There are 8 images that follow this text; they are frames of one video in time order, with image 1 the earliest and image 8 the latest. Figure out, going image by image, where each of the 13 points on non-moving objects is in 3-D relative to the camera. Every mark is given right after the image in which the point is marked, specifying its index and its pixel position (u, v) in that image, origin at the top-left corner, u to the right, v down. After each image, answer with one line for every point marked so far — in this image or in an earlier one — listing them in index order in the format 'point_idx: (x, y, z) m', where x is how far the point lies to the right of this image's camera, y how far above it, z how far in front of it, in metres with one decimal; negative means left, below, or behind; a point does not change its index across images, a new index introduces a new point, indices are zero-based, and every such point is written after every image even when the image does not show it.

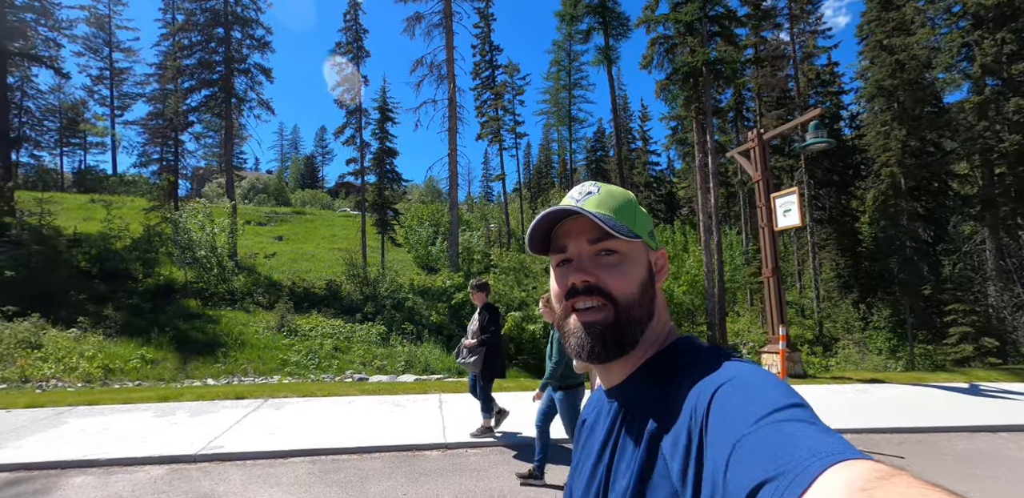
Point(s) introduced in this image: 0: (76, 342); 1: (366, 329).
0: (-13.8, -3.0, +14.4) m
1: (-6.1, -3.4, +19.2) m
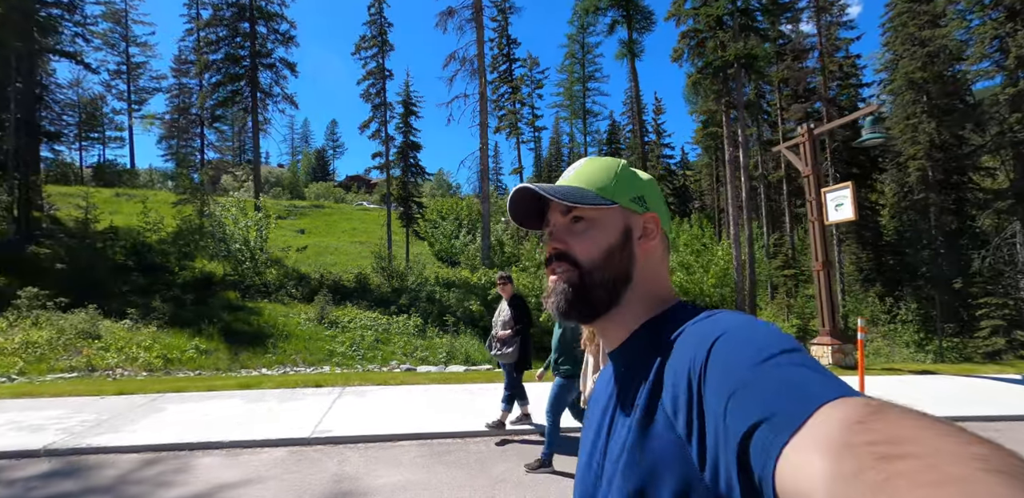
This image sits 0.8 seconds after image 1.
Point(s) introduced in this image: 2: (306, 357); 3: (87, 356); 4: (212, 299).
0: (-12.4, -2.7, +14.8) m
1: (-4.7, -3.1, +19.5) m
2: (-7.0, -3.7, +15.2) m
3: (-11.9, -3.0, +12.7) m
4: (-12.7, -2.1, +19.0) m
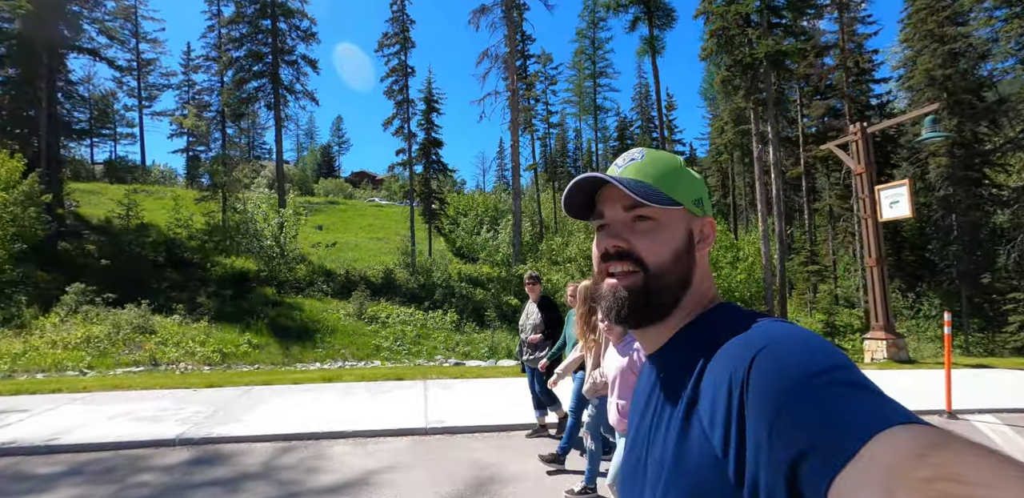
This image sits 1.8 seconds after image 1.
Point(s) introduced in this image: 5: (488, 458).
0: (-10.9, -2.6, +15.0) m
1: (-3.1, -3.0, +19.7) m
2: (-5.4, -3.5, +15.5) m
3: (-10.3, -2.9, +13.0) m
4: (-11.1, -1.9, +19.2) m
5: (-0.3, -2.6, +5.6) m
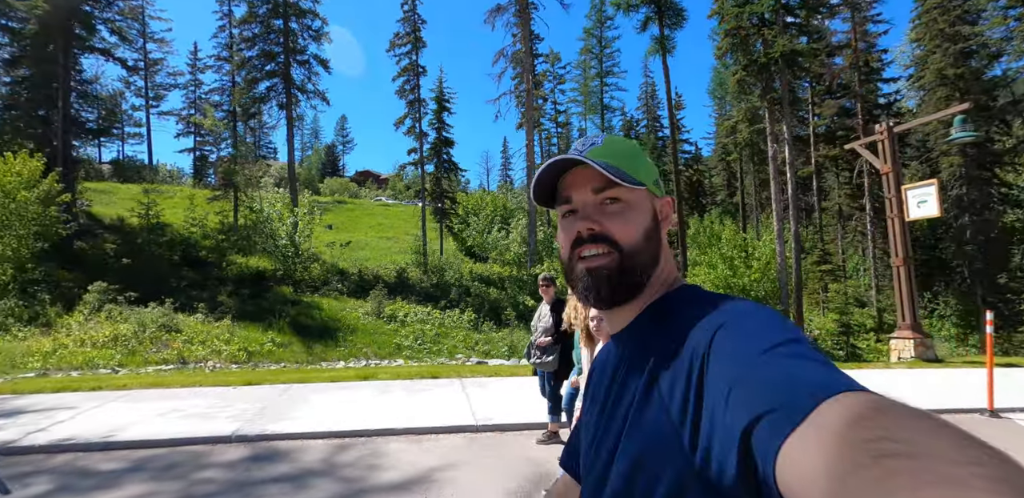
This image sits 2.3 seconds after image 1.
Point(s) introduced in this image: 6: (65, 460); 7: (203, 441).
0: (-10.2, -2.6, +15.1) m
1: (-2.4, -2.9, +19.8) m
2: (-4.7, -3.5, +15.5) m
3: (-9.6, -2.9, +13.0) m
4: (-10.4, -1.9, +19.3) m
5: (+0.4, -2.6, +5.6) m
6: (-5.4, -2.5, +5.4) m
7: (-4.0, -2.5, +5.9) m
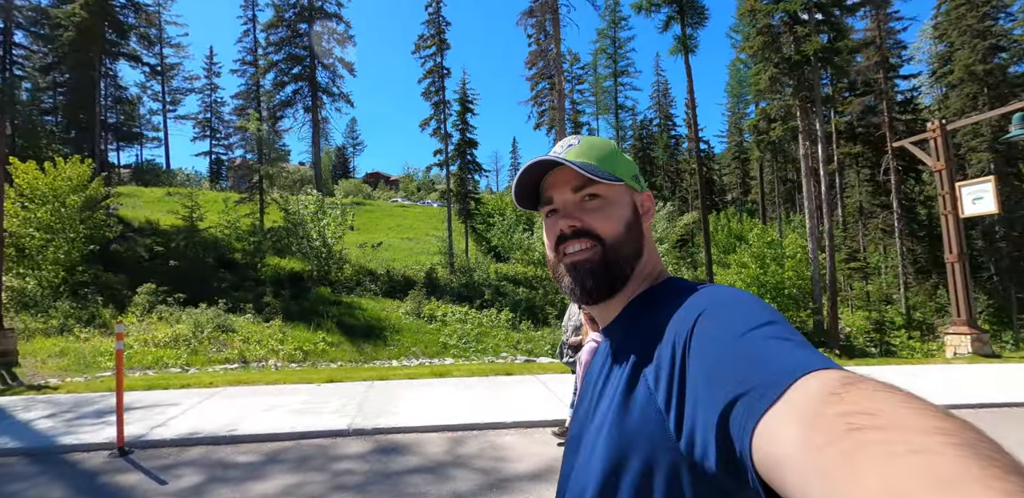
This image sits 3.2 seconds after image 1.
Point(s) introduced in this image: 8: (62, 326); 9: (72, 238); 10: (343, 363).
0: (-8.6, -2.7, +15.4) m
1: (-0.8, -2.9, +20.0) m
2: (-3.1, -3.5, +15.7) m
3: (-8.1, -2.9, +13.3) m
4: (-8.8, -2.0, +19.6) m
5: (+1.8, -2.6, +5.8) m
6: (-3.9, -2.6, +5.7) m
7: (-2.6, -2.5, +6.1) m
8: (-14.3, -2.5, +14.3) m
9: (-16.9, +0.4, +17.3) m
10: (-5.2, -3.5, +13.8) m
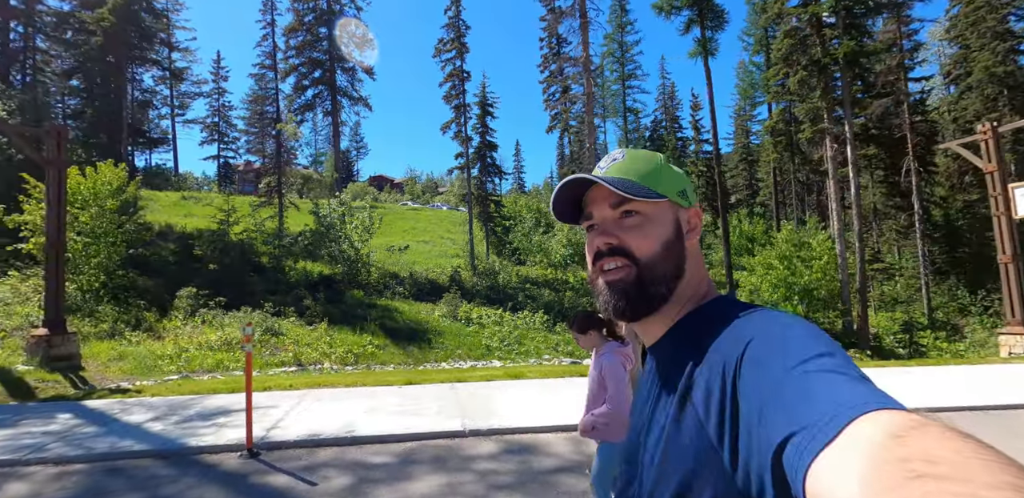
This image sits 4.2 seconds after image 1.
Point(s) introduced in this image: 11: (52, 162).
0: (-7.0, -2.8, +15.4) m
1: (+0.8, -3.1, +20.0) m
2: (-1.6, -3.6, +15.8) m
3: (-6.5, -3.0, +13.3) m
4: (-7.3, -2.1, +19.6) m
5: (+3.5, -2.6, +5.9) m
6: (-2.3, -2.6, +5.7) m
7: (-0.9, -2.6, +6.1) m
8: (-12.7, -2.6, +14.3) m
9: (-15.4, +0.2, +17.3) m
10: (-3.6, -3.6, +13.8) m
11: (-11.5, +2.2, +11.2) m
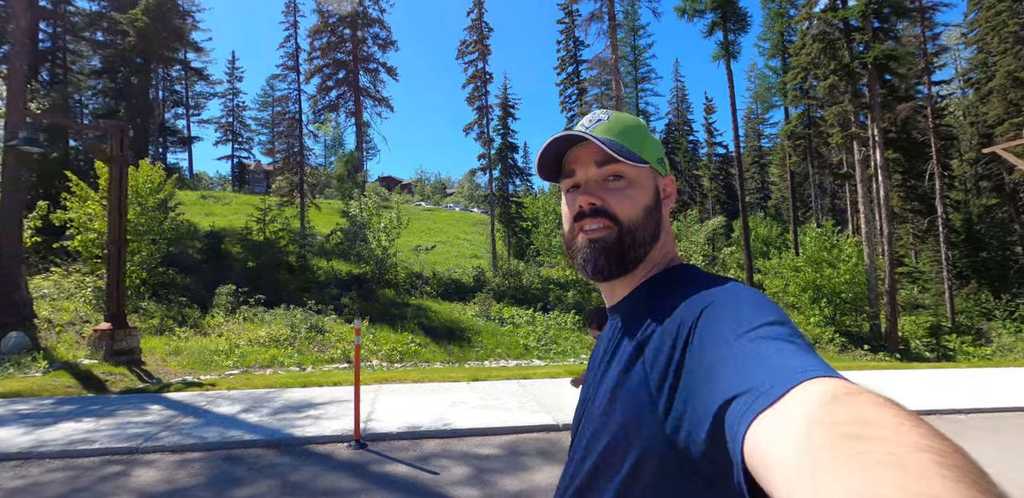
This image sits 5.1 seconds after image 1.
0: (-5.7, -2.7, +15.6) m
1: (+2.1, -3.1, +20.2) m
2: (-0.2, -3.6, +15.9) m
3: (-5.1, -3.0, +13.5) m
4: (-5.9, -2.1, +19.8) m
5: (+4.8, -2.6, +6.0) m
6: (-1.0, -2.6, +5.8) m
7: (+0.4, -2.5, +6.3) m
8: (-11.3, -2.5, +14.5) m
9: (-14.0, +0.3, +17.5) m
10: (-2.3, -3.6, +14.0) m
11: (-10.1, +2.3, +11.4) m
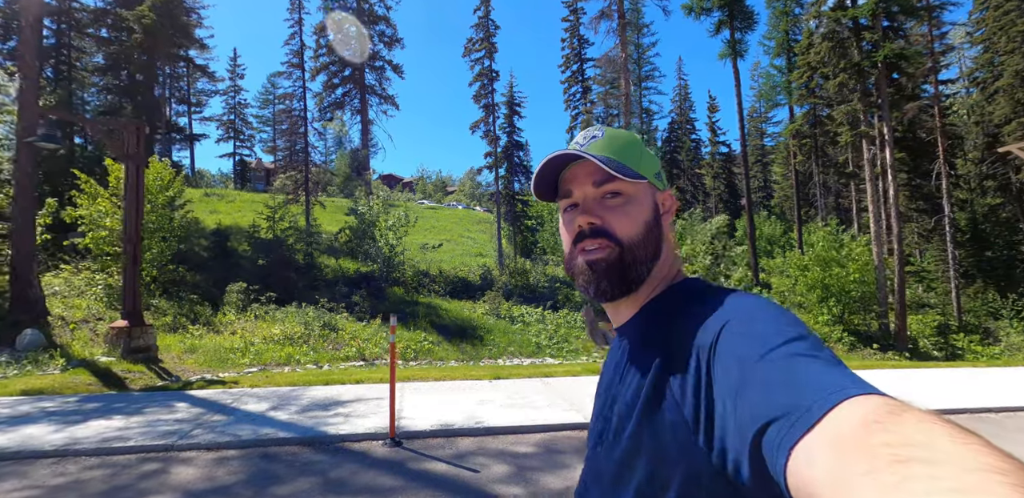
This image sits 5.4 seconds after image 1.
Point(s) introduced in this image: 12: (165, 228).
0: (-5.2, -2.6, +15.5) m
1: (+2.6, -3.0, +20.2) m
2: (+0.2, -3.5, +15.9) m
3: (-4.7, -2.9, +13.5) m
4: (-5.4, -2.0, +19.7) m
5: (+5.2, -2.5, +6.0) m
6: (-0.5, -2.5, +5.8) m
7: (+0.8, -2.5, +6.3) m
8: (-10.9, -2.4, +14.4) m
9: (-13.5, +0.4, +17.4) m
10: (-1.8, -3.5, +13.9) m
11: (-9.6, +2.4, +11.3) m
12: (-13.5, +0.8, +17.5) m
